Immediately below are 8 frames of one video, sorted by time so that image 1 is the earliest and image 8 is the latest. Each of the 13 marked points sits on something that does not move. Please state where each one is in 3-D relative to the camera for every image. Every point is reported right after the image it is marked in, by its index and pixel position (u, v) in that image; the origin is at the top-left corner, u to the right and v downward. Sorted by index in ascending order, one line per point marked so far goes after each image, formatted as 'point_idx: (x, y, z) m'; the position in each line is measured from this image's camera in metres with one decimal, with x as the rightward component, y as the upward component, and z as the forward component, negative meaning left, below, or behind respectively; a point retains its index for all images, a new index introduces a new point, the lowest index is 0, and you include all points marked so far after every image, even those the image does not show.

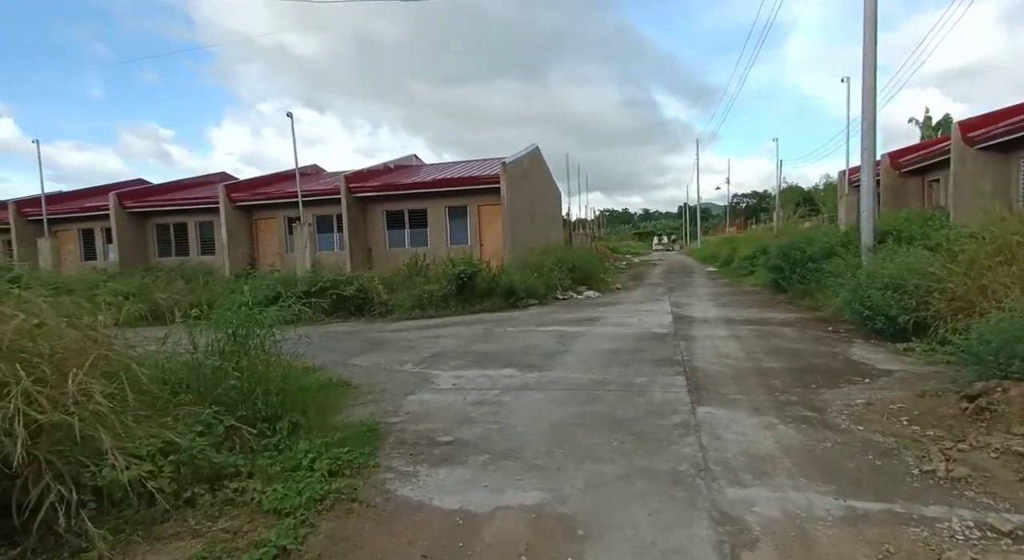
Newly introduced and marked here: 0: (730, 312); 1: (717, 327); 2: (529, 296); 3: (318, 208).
0: (+4.0, -0.6, +10.1) m
1: (+3.1, -0.8, +8.4) m
2: (+0.4, -0.4, +14.0) m
3: (-6.4, +2.4, +18.6) m
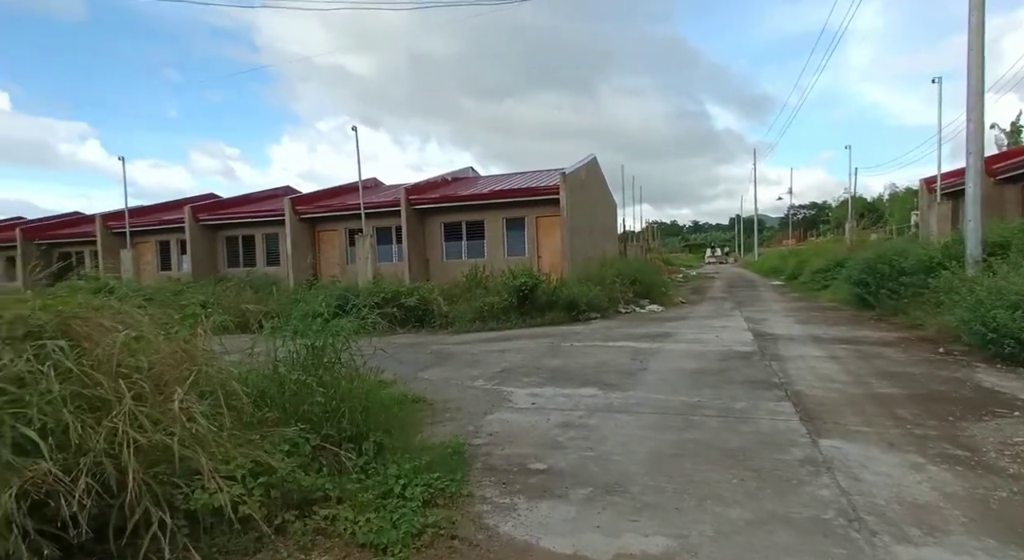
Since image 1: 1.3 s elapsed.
0: (+5.1, -0.9, +9.4) m
1: (+4.1, -1.0, +7.8) m
2: (+1.9, -0.7, +13.6) m
3: (-4.5, +2.0, +18.8) m
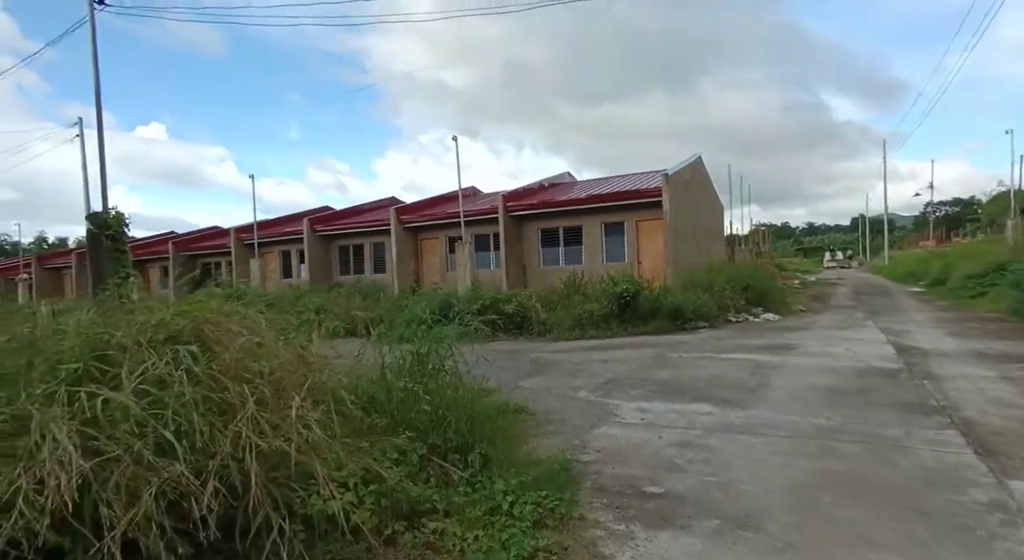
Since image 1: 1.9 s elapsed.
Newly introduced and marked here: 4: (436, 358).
0: (+6.7, -1.0, +8.2) m
1: (+5.4, -1.1, +6.7) m
2: (+4.3, -0.9, +12.8) m
3: (-1.2, +1.8, +19.1) m
4: (-0.6, -0.6, +4.4) m
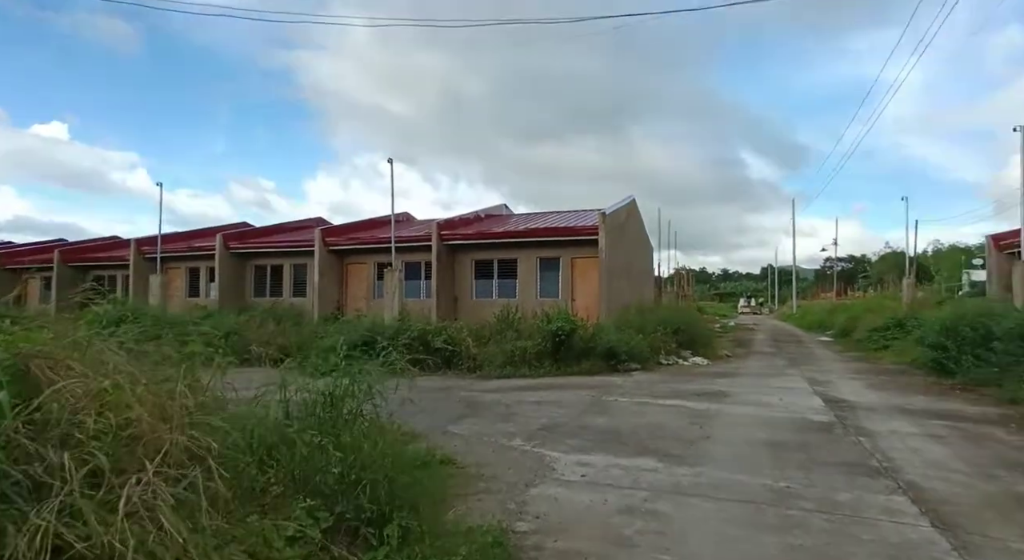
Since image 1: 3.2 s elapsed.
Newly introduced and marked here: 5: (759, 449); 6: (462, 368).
0: (+5.7, -1.8, +8.4) m
1: (+4.6, -1.7, +6.7) m
2: (+2.7, -1.8, +12.7) m
3: (-3.4, +0.8, +18.3) m
4: (-1.1, -0.8, +3.7) m
5: (+2.5, -1.7, +5.6) m
6: (-1.1, -1.9, +12.1) m
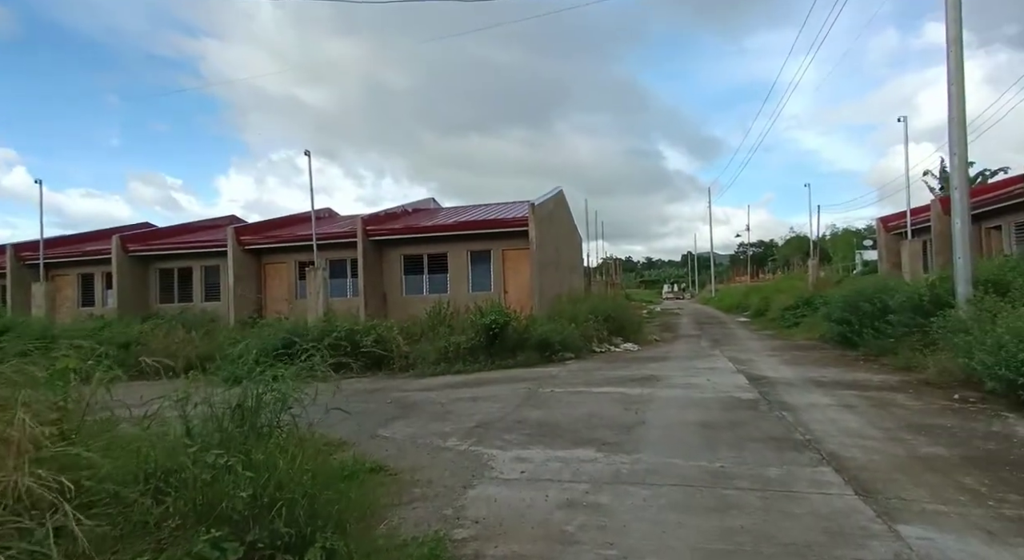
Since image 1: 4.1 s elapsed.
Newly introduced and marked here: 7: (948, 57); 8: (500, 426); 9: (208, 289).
0: (+4.7, -1.5, +8.8) m
1: (+3.8, -1.5, +7.1) m
2: (+1.2, -1.6, +12.7) m
3: (-5.6, +0.9, +17.5) m
4: (-1.5, -0.8, +3.4) m
5: (+1.8, -1.5, +5.7) m
6: (-2.5, -1.8, +11.7) m
7: (+7.0, +3.6, +9.0) m
8: (-0.1, -1.7, +6.4) m
9: (-10.2, -0.3, +18.9) m
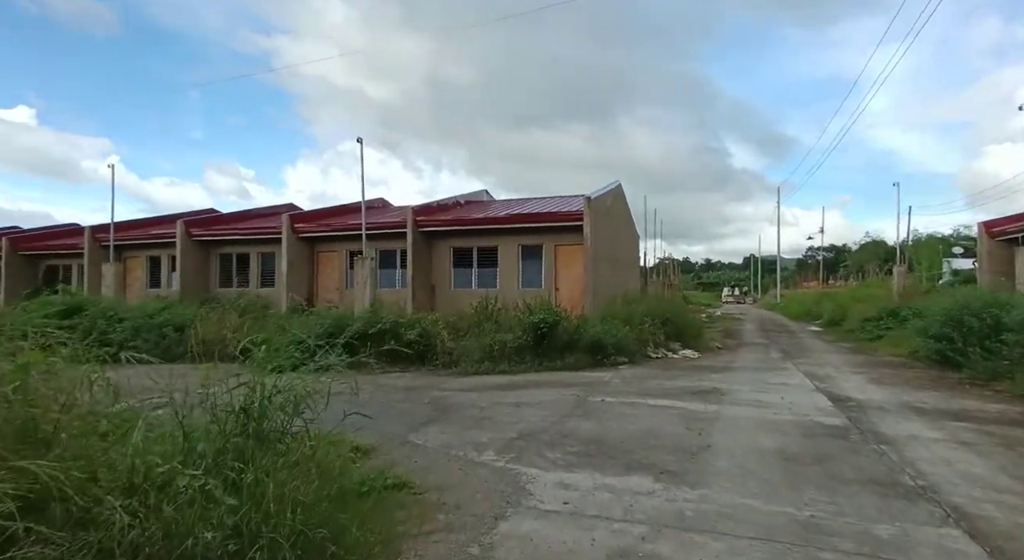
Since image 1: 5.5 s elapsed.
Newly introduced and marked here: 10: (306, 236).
0: (+5.4, -1.6, +7.6) m
1: (+4.3, -1.6, +6.0) m
2: (+2.2, -1.5, +11.9) m
3: (-4.0, +1.2, +17.3) m
4: (-1.3, -0.7, +2.8) m
5: (+2.2, -1.6, +4.8) m
6: (-1.5, -1.7, +11.2) m
7: (+7.9, +3.4, +7.5) m
8: (+0.3, -1.6, +5.7) m
9: (-8.5, +0.2, +19.1) m
10: (-6.7, +1.4, +18.1) m
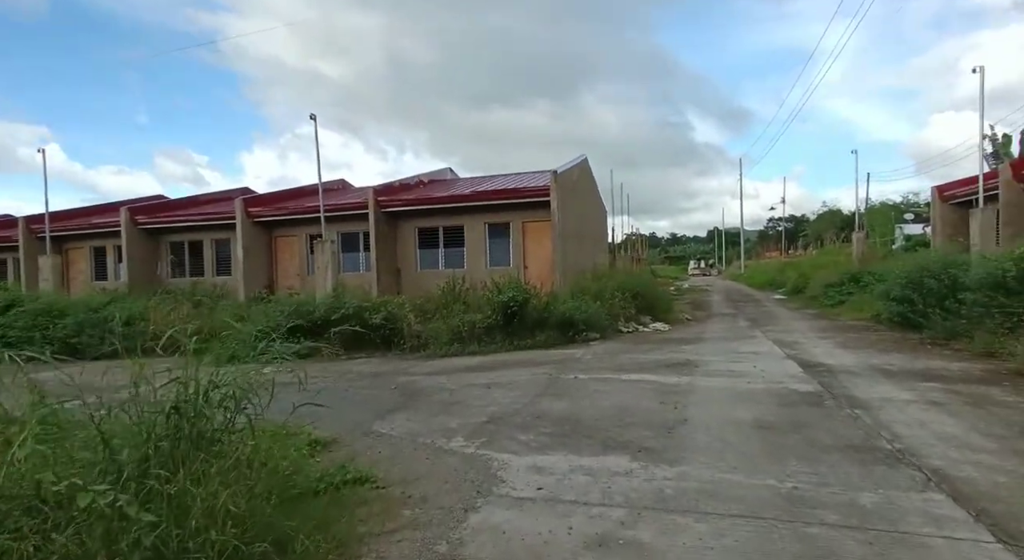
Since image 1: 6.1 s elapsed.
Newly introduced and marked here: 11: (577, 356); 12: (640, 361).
0: (+4.9, -1.1, +7.7) m
1: (+4.0, -1.2, +6.0) m
2: (+1.6, -1.0, +11.7) m
3: (-5.0, +1.7, +16.7) m
4: (-1.4, -0.7, +2.5) m
5: (+2.0, -1.3, +4.7) m
6: (-2.1, -1.3, +10.9) m
7: (+7.3, +4.0, +7.5) m
8: (0.0, -1.4, +5.5) m
9: (-9.6, +0.5, +18.3) m
10: (-7.7, +1.8, +17.4) m
11: (+1.1, -1.3, +9.3) m
12: (+1.9, -1.2, +8.5) m
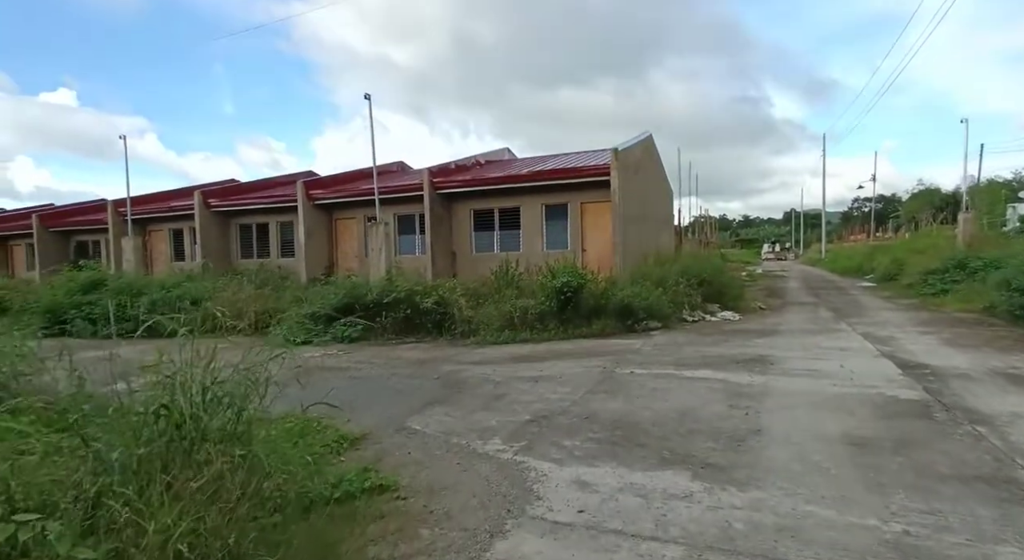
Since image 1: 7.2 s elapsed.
0: (+5.6, -1.0, +6.5) m
1: (+4.4, -1.1, +4.9) m
2: (+2.7, -0.7, +10.9) m
3: (-3.3, +2.2, +16.5) m
4: (-1.4, -0.6, +2.1) m
5: (+2.3, -1.2, +3.9) m
6: (-1.1, -1.0, +10.5) m
7: (+7.9, +4.1, +6.0) m
8: (+0.4, -1.3, +4.9) m
9: (-7.6, +1.2, +18.7) m
10: (-5.9, +2.4, +17.5) m
11: (+1.9, -1.0, +8.5) m
12: (+2.7, -1.0, +7.7) m
